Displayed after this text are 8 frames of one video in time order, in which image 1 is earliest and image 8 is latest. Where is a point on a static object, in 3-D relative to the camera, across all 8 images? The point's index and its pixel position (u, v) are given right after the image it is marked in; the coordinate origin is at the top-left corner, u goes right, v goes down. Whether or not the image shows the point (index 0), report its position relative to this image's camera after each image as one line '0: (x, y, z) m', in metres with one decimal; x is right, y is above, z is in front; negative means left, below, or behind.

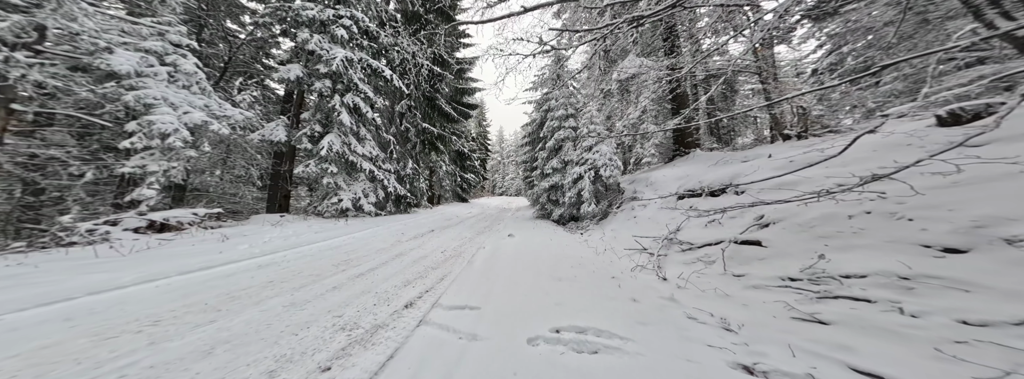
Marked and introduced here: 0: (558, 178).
0: (+2.4, +0.6, +13.4) m
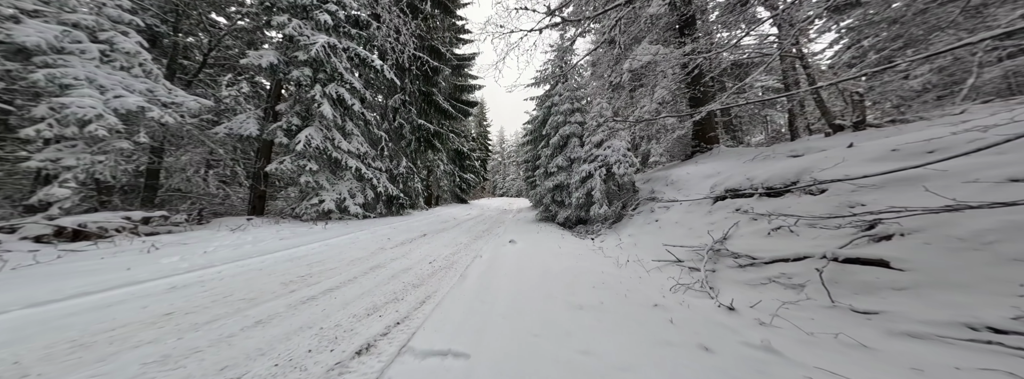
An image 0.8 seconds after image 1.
0: (+2.5, +0.6, +12.3) m
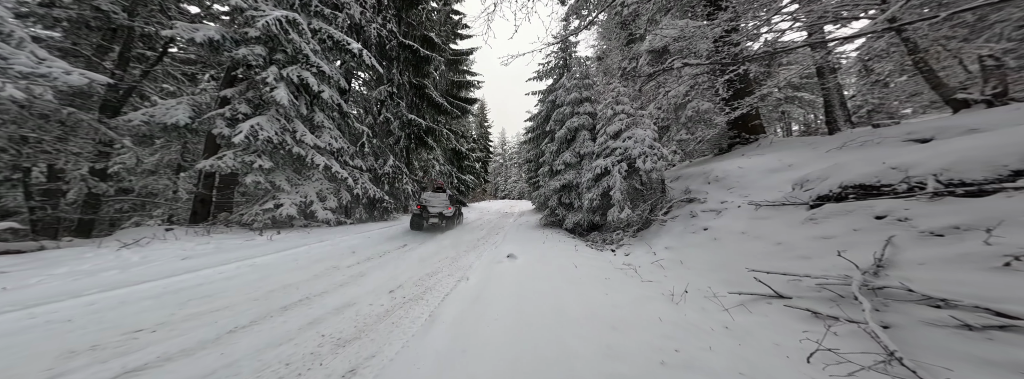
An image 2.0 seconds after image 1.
0: (+2.5, +0.6, +10.6) m
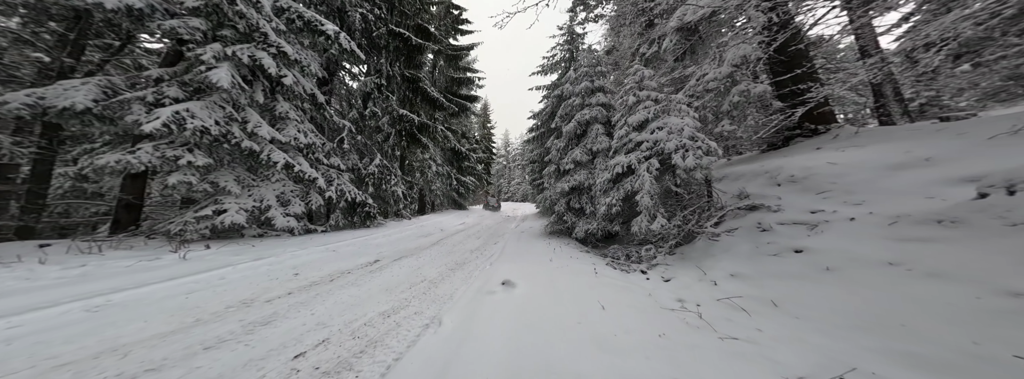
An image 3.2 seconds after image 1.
0: (+2.5, +0.5, +9.1) m
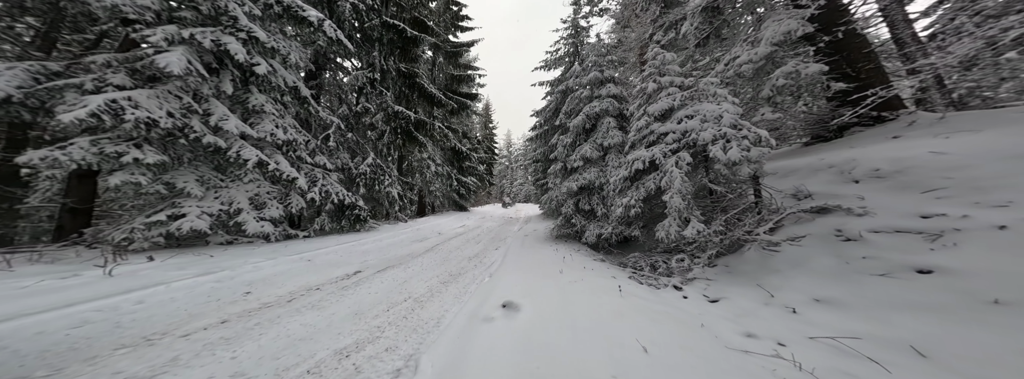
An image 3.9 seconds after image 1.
0: (+2.6, +0.5, +8.2) m
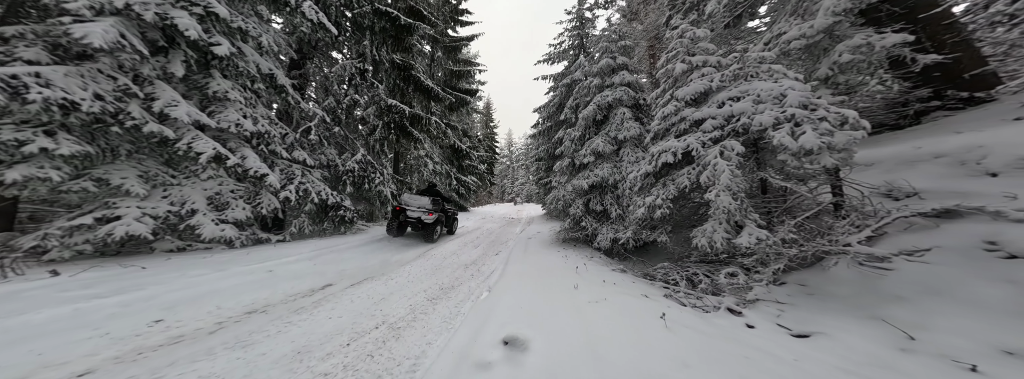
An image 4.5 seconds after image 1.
0: (+2.7, +0.5, +7.3) m
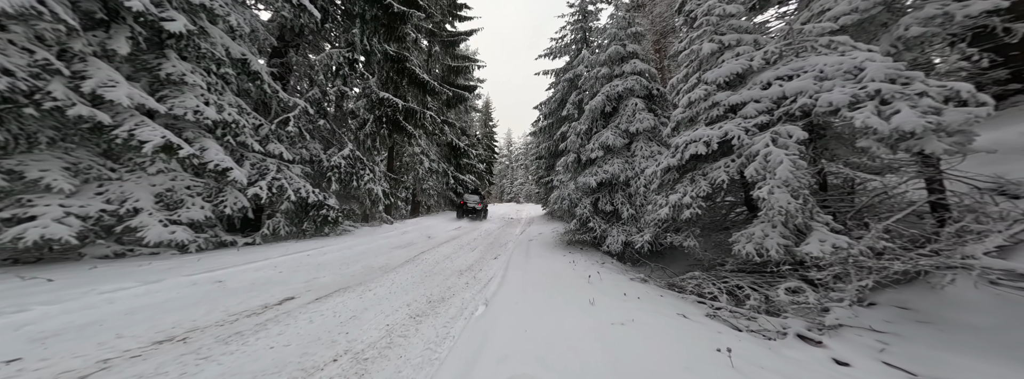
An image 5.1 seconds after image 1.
0: (+2.7, +0.6, +6.6) m
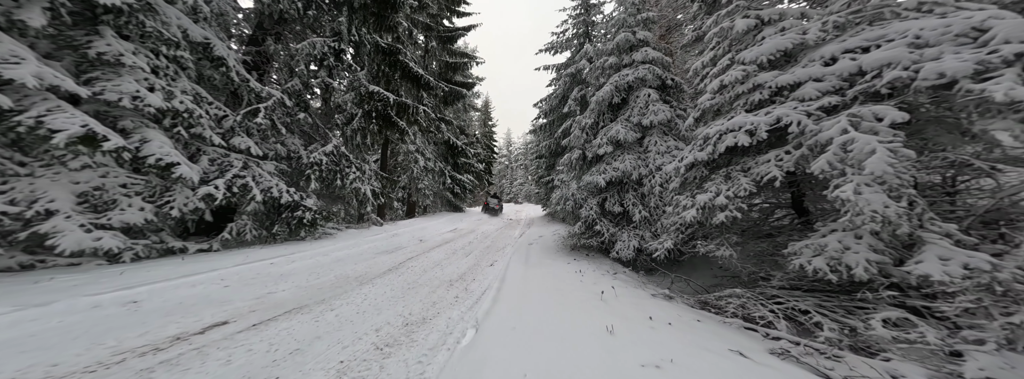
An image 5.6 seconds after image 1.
0: (+2.6, +0.6, +5.8) m
